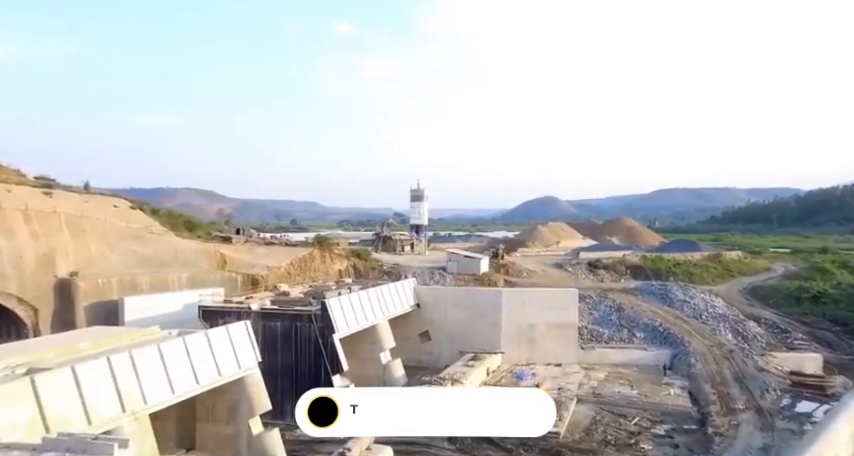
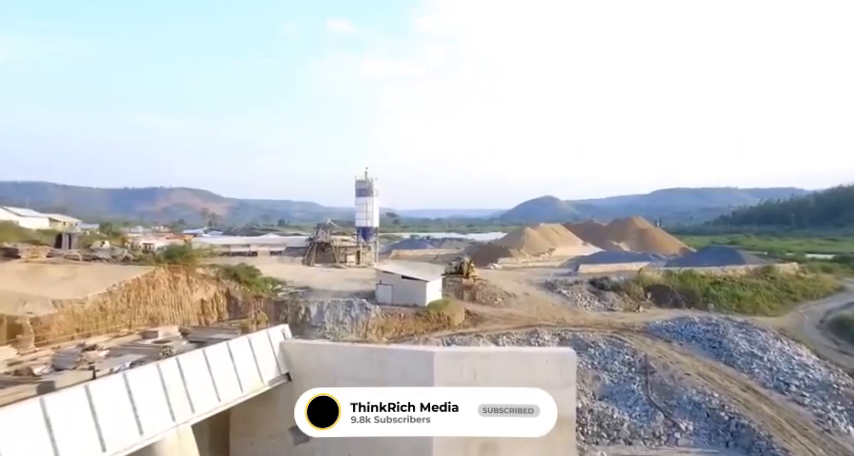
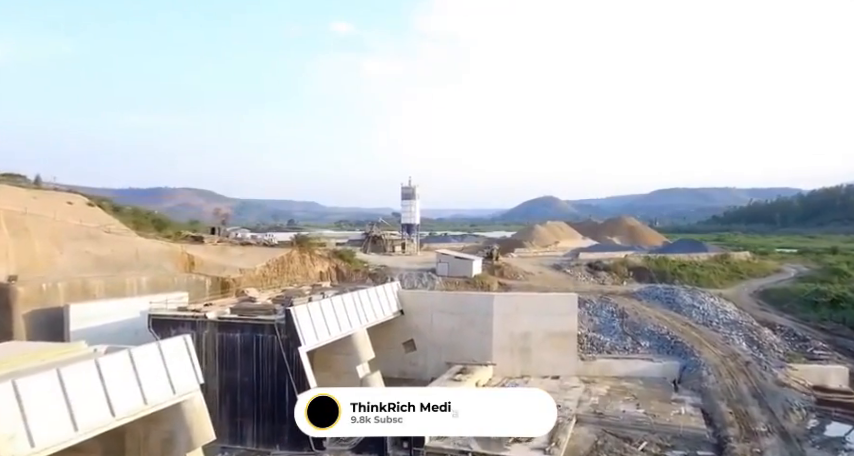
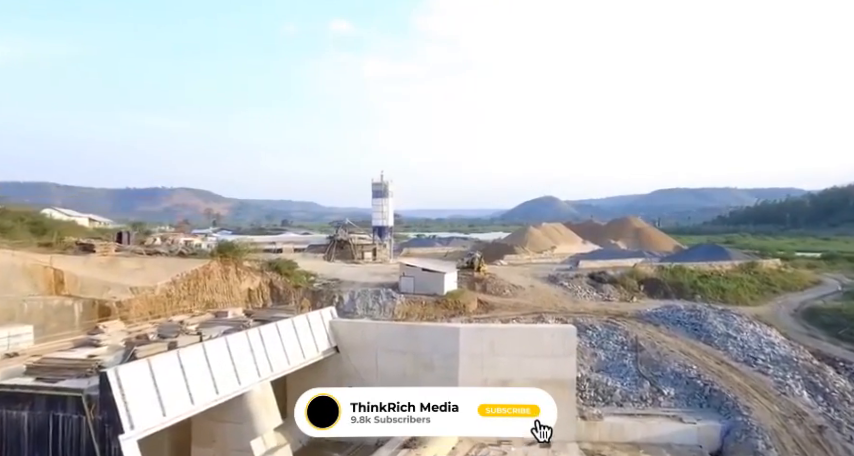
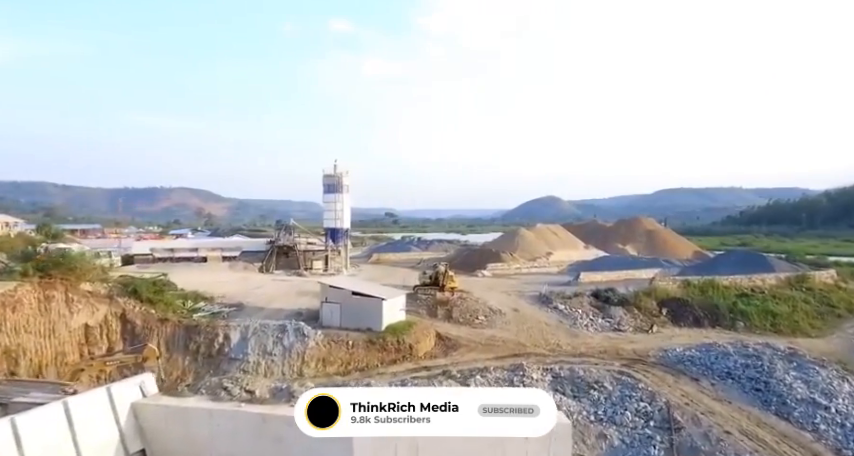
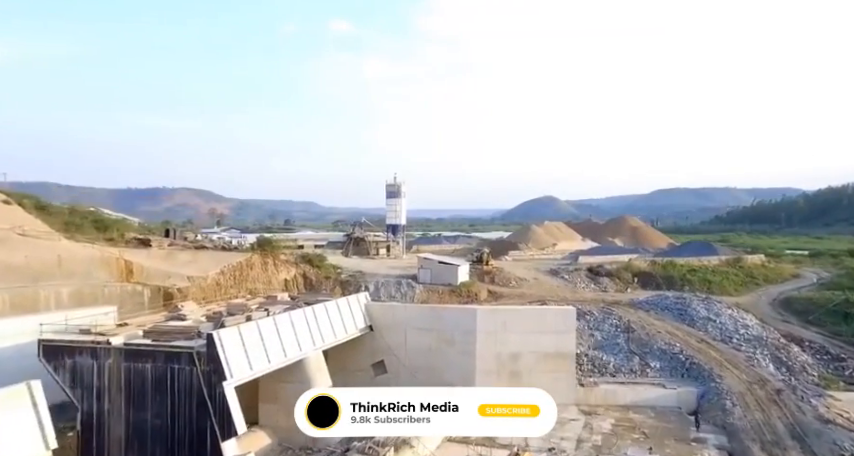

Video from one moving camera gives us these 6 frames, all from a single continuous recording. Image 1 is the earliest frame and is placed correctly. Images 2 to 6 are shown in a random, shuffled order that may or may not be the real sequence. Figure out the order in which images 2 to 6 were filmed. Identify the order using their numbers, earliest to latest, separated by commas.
3, 6, 4, 2, 5
